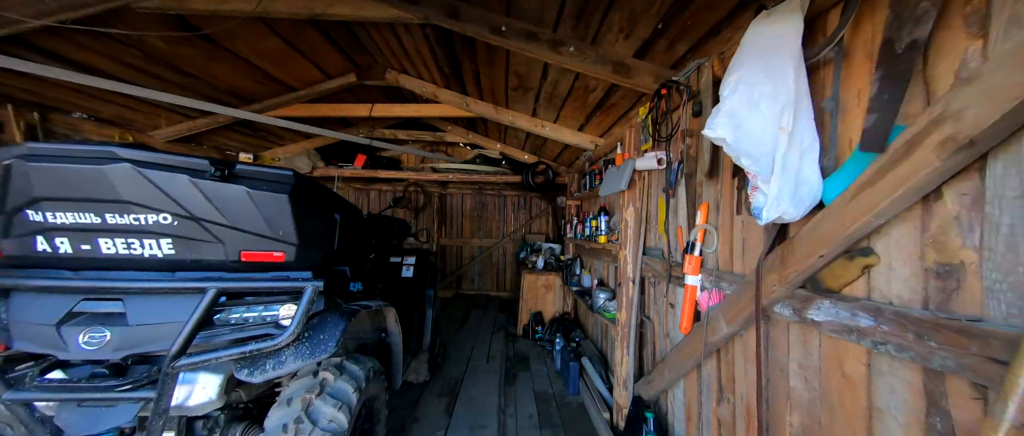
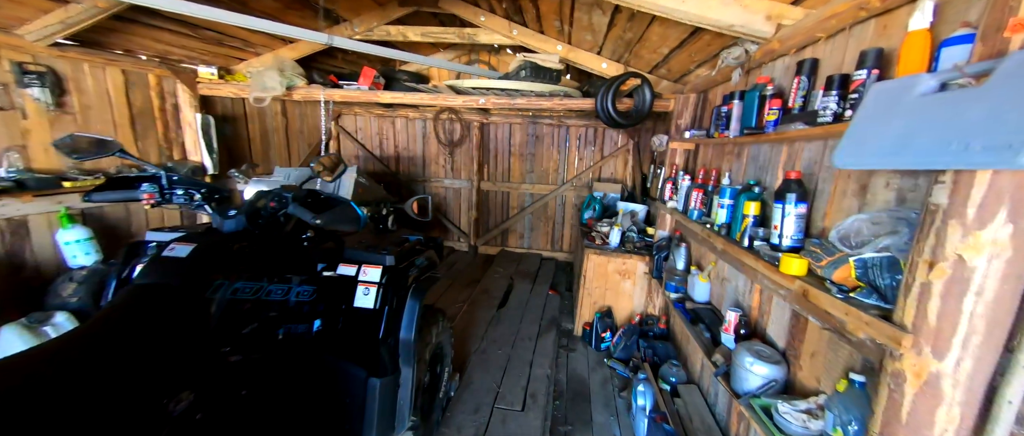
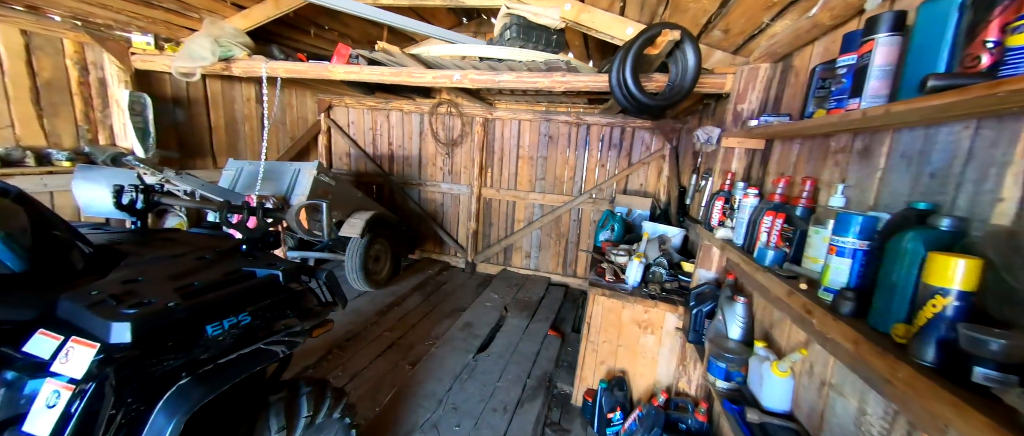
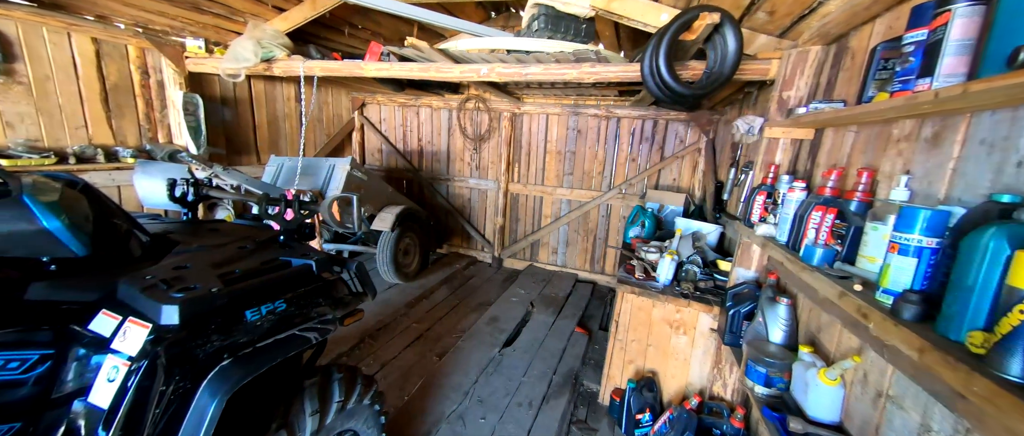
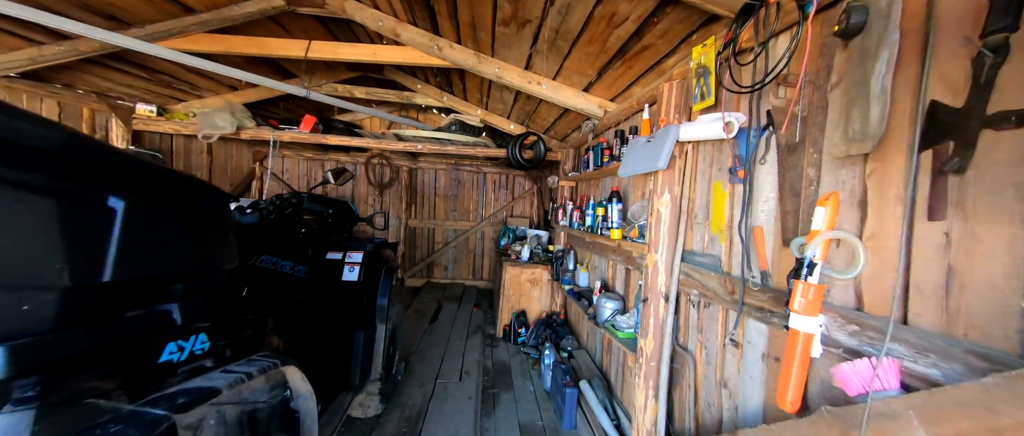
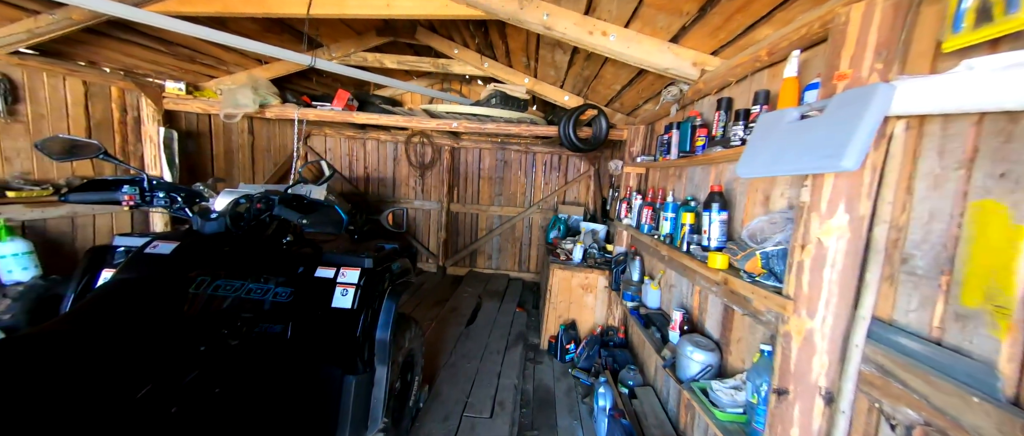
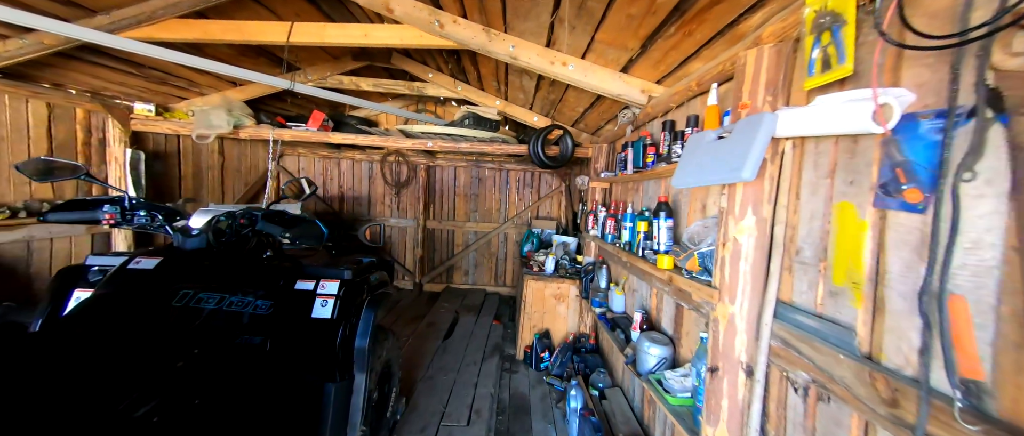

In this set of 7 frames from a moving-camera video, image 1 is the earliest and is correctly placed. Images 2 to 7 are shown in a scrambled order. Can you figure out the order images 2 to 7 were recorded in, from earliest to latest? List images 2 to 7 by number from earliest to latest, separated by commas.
5, 7, 6, 2, 3, 4
